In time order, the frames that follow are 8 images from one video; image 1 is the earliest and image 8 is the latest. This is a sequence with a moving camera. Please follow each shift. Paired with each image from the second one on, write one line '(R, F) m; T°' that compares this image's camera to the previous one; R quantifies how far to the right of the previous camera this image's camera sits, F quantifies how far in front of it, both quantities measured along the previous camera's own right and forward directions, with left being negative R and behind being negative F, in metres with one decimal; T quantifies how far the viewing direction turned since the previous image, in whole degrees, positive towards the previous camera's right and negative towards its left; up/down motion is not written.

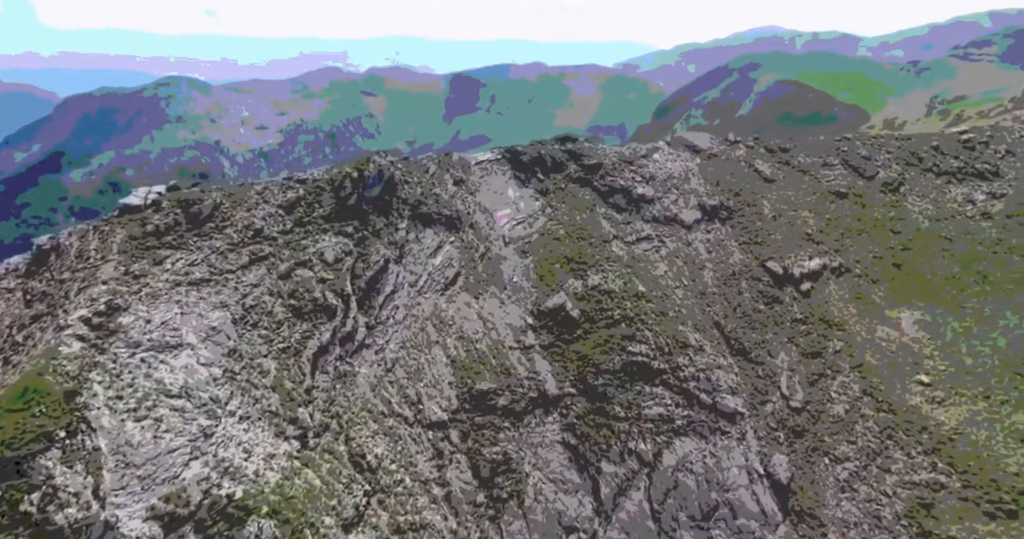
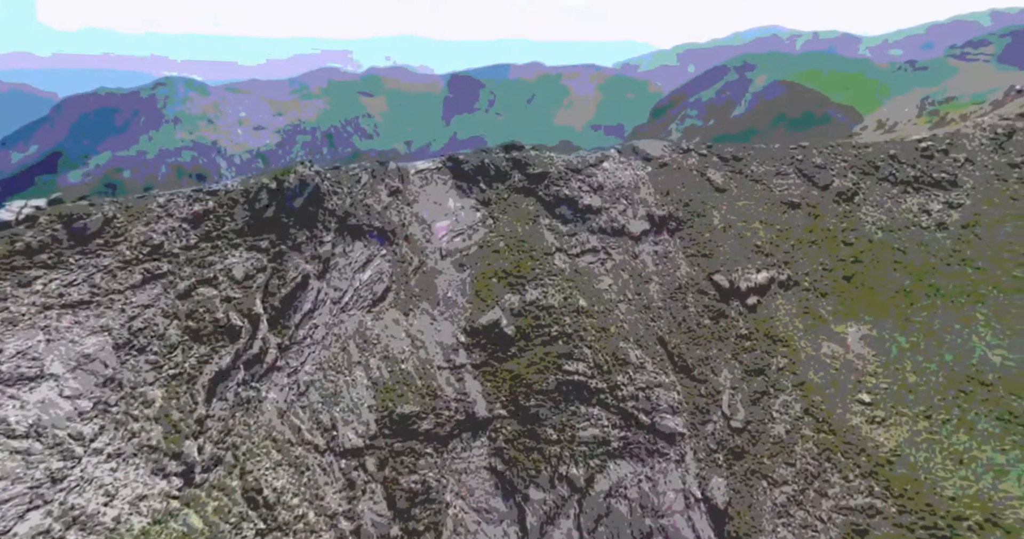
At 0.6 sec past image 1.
(+3.0, +1.7) m; +2°
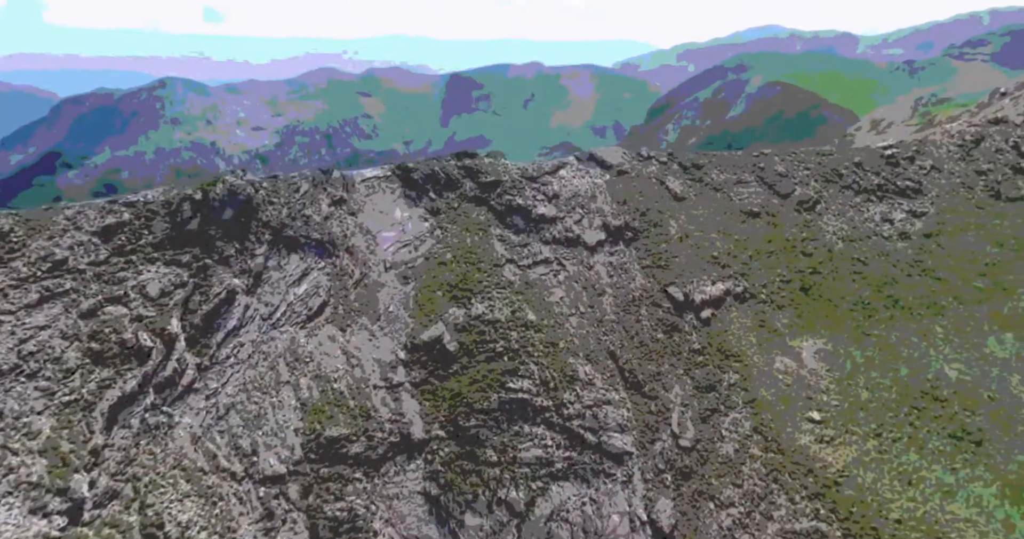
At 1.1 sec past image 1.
(+2.5, +1.4) m; +1°
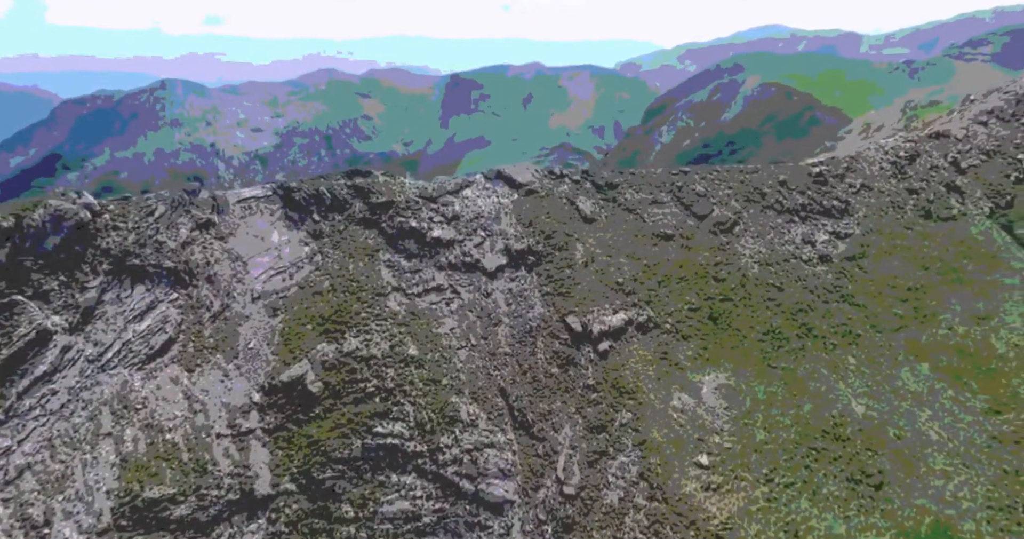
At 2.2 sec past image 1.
(+5.5, +3.0) m; +3°
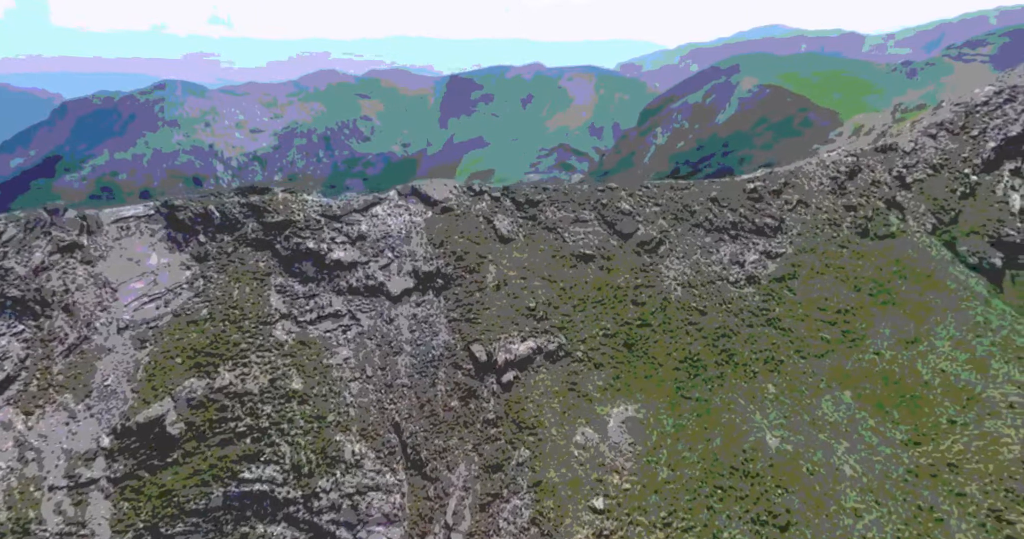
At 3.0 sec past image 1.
(+4.6, +2.5) m; +2°
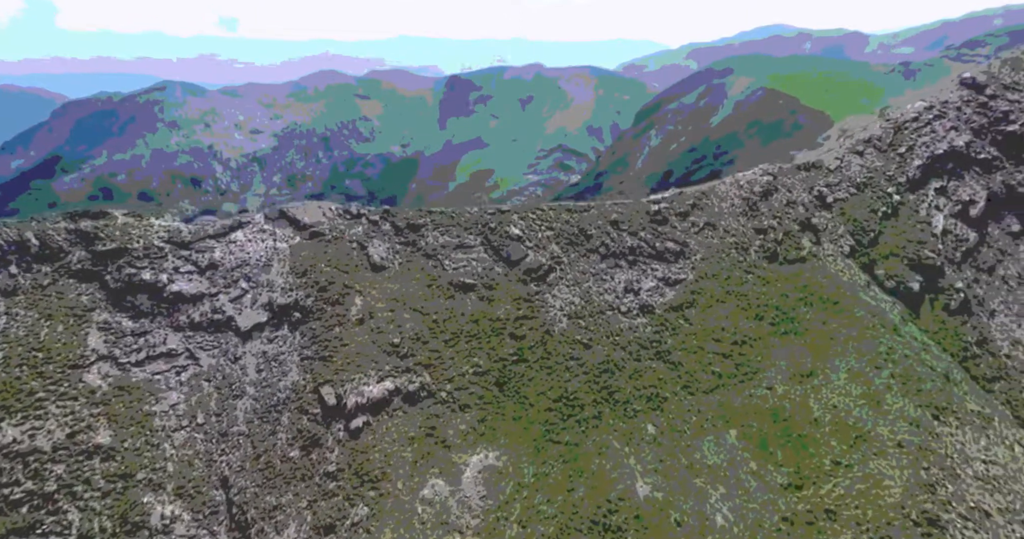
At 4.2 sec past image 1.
(+6.6, +3.0) m; +3°
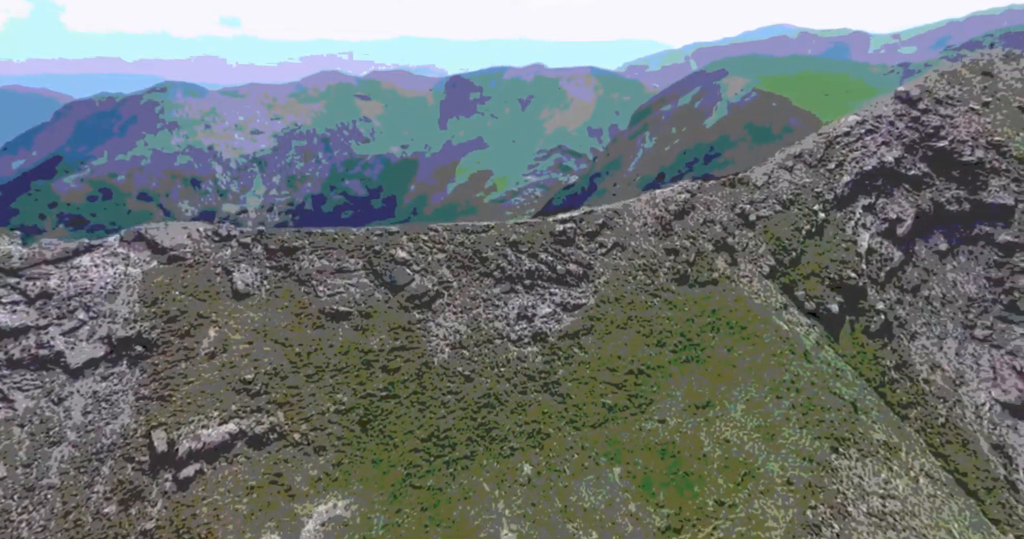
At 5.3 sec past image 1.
(+6.4, +2.7) m; +3°
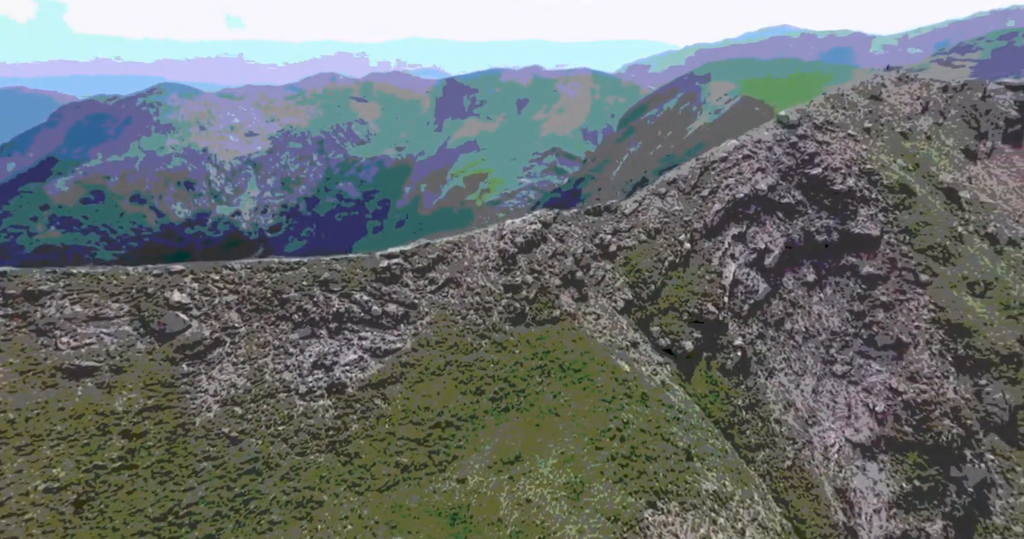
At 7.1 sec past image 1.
(+11.0, +4.0) m; +5°
